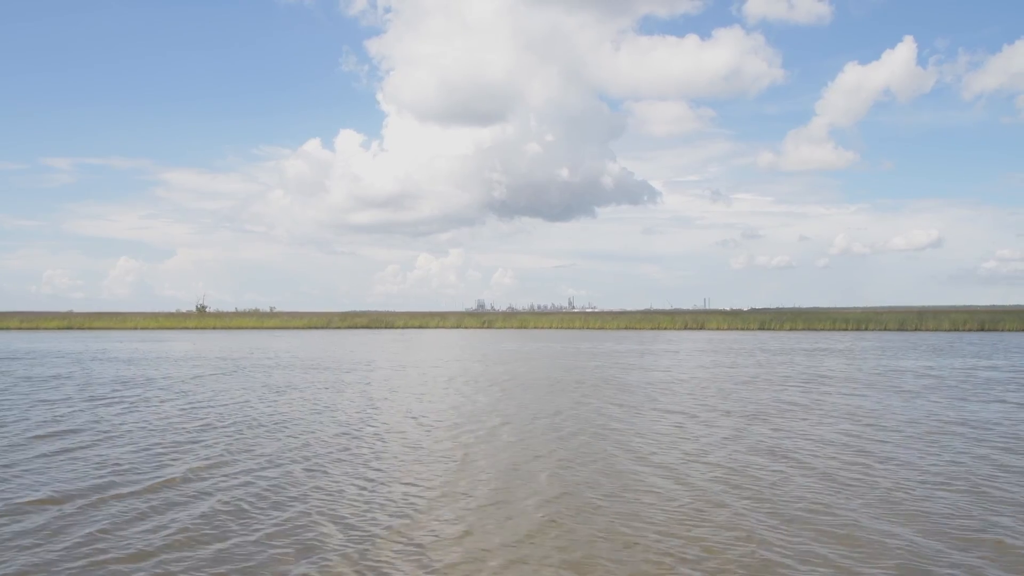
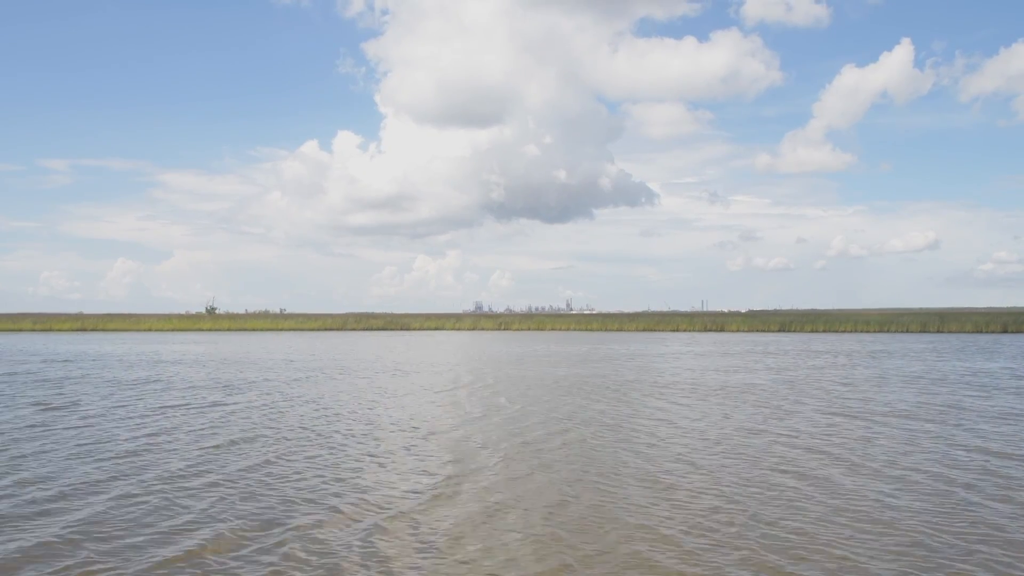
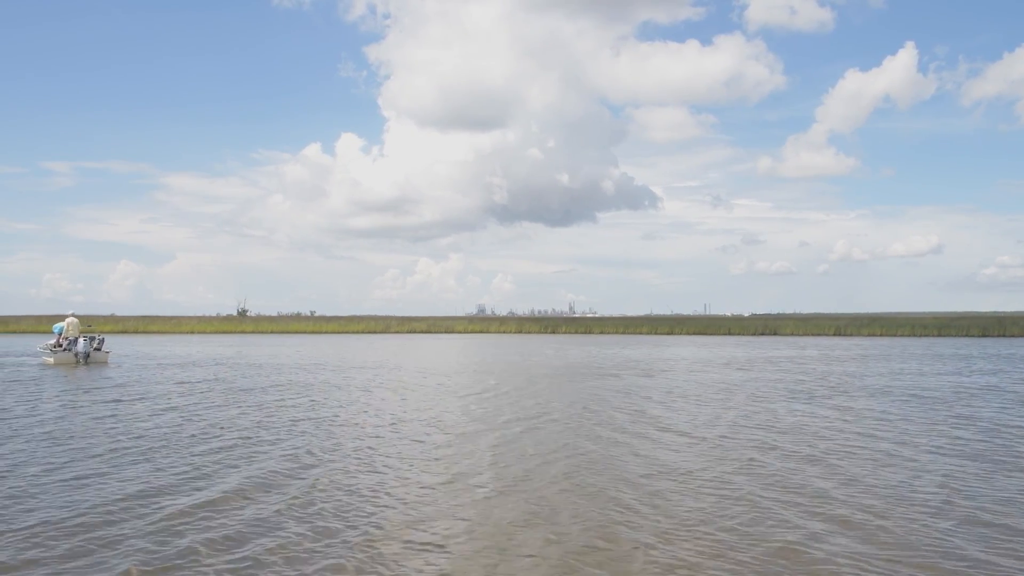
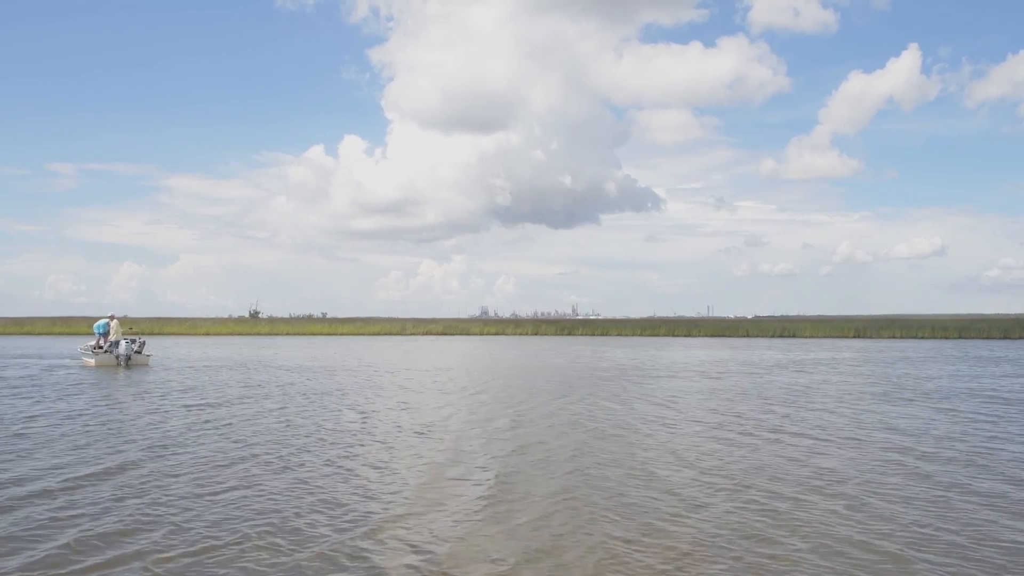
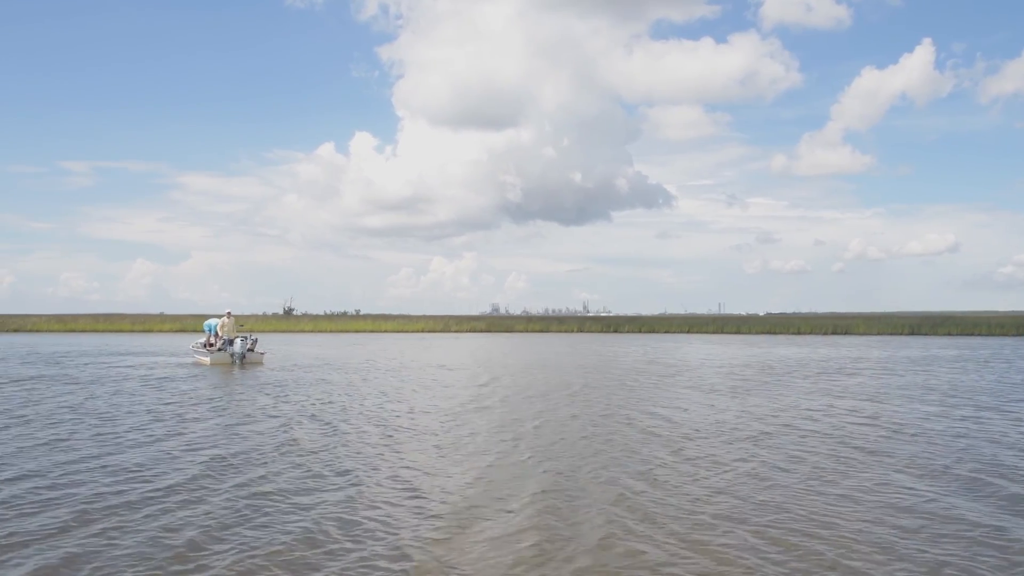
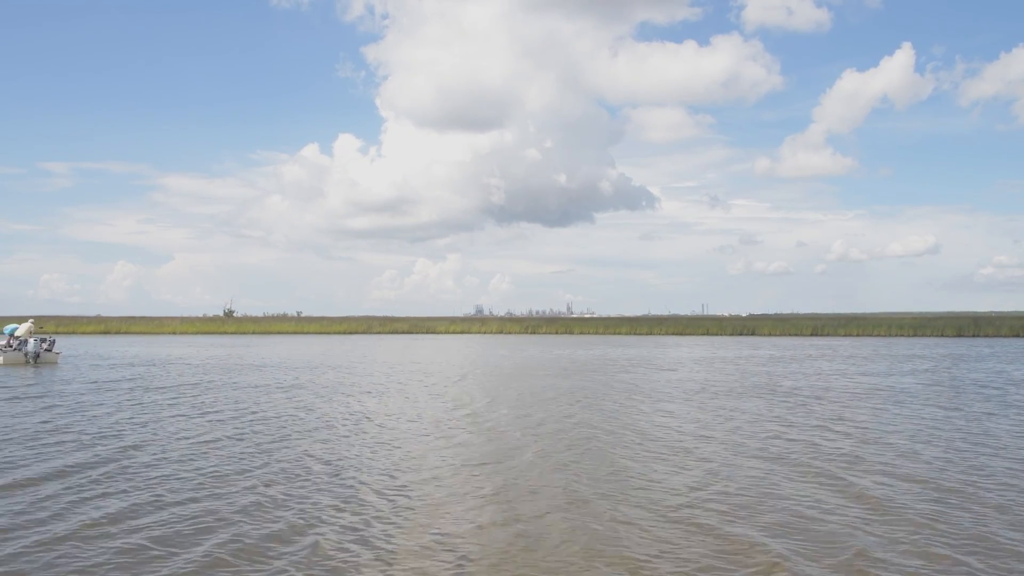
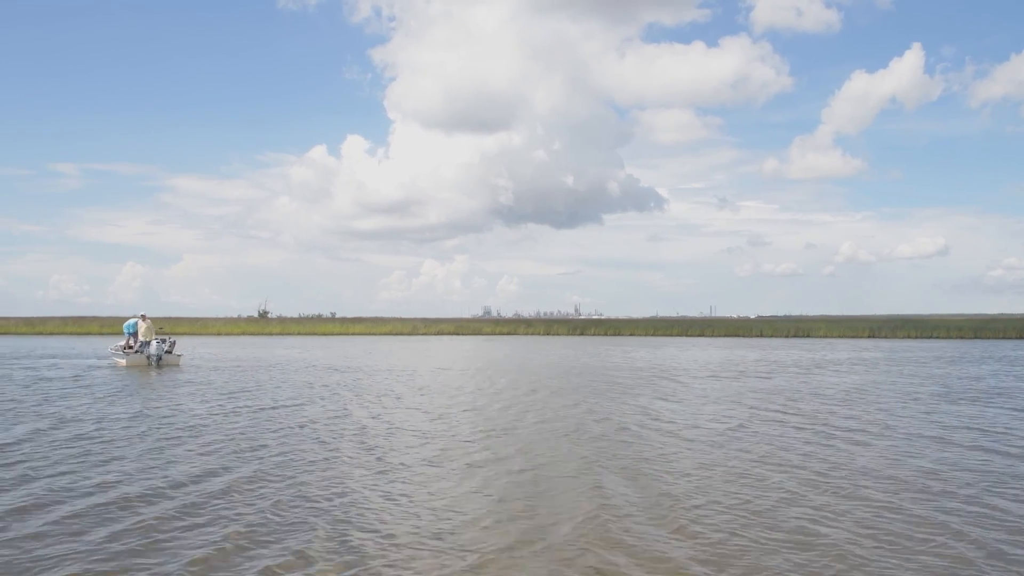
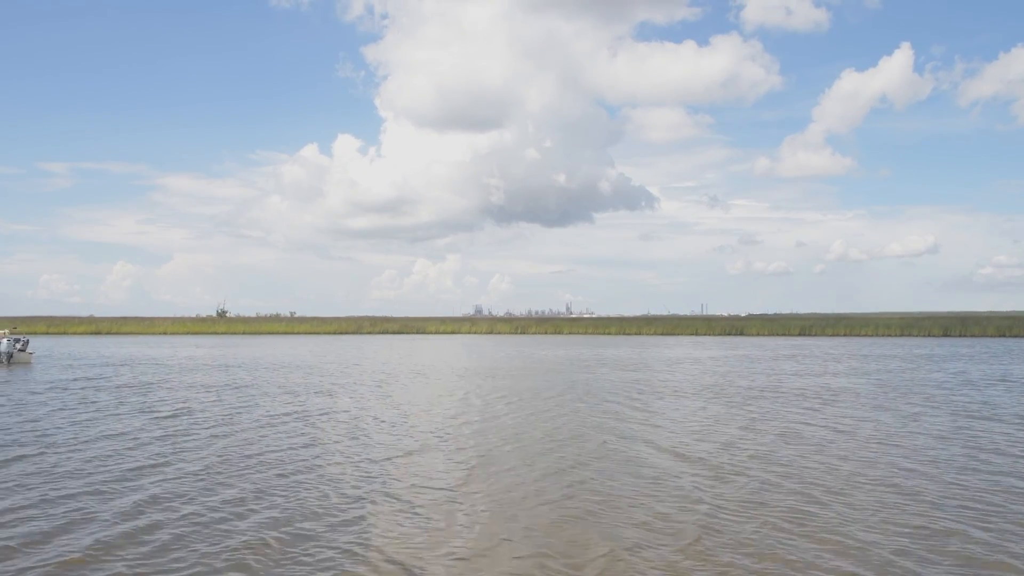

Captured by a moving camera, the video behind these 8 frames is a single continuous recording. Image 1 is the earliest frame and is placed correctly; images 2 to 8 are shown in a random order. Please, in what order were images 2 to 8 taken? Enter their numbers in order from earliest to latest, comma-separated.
2, 8, 6, 3, 4, 7, 5
